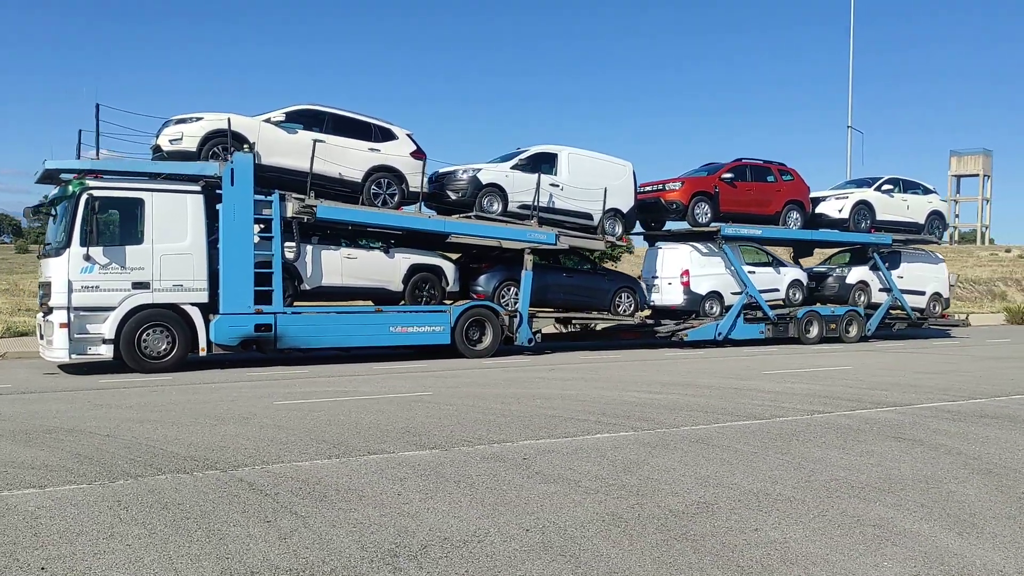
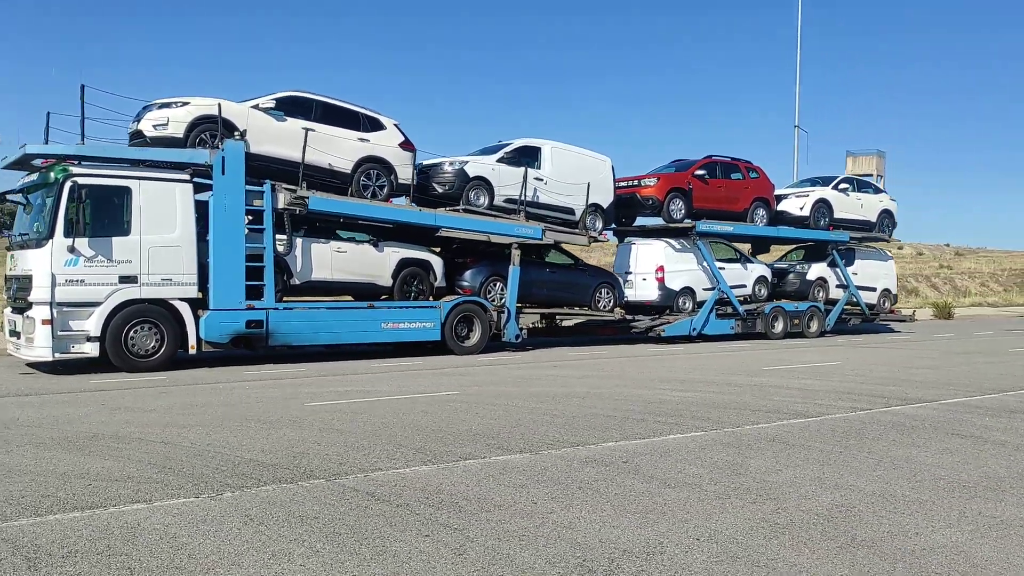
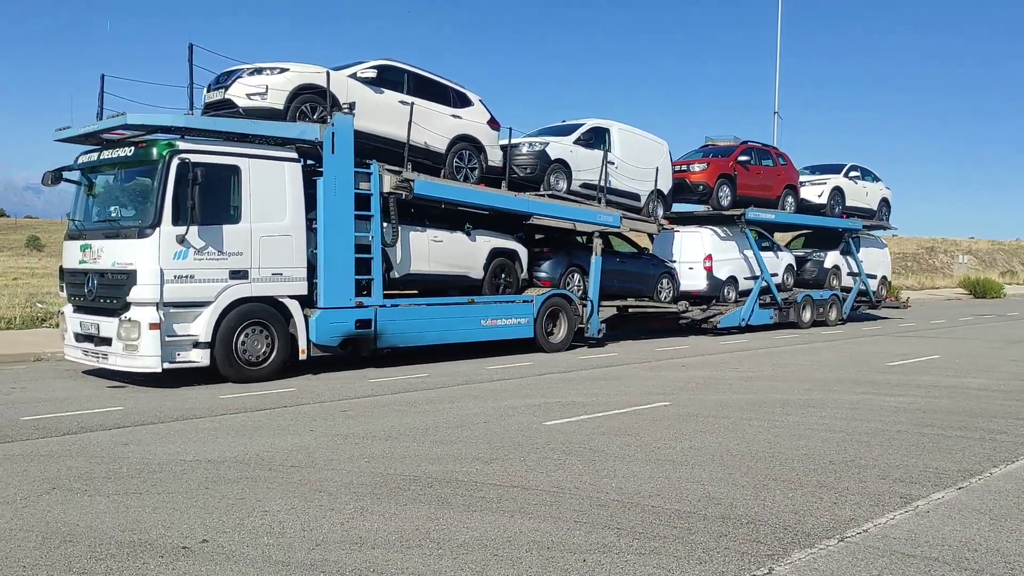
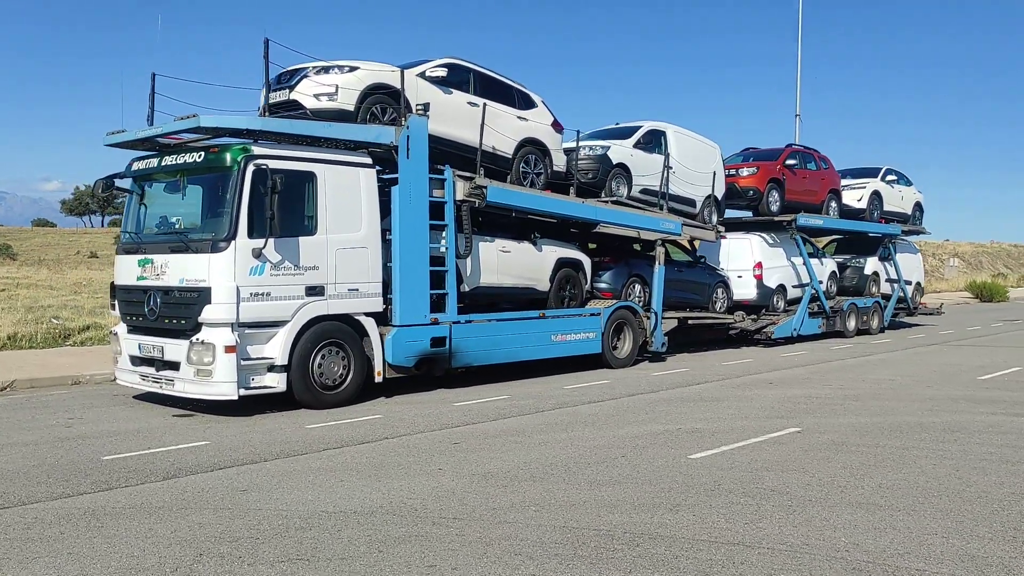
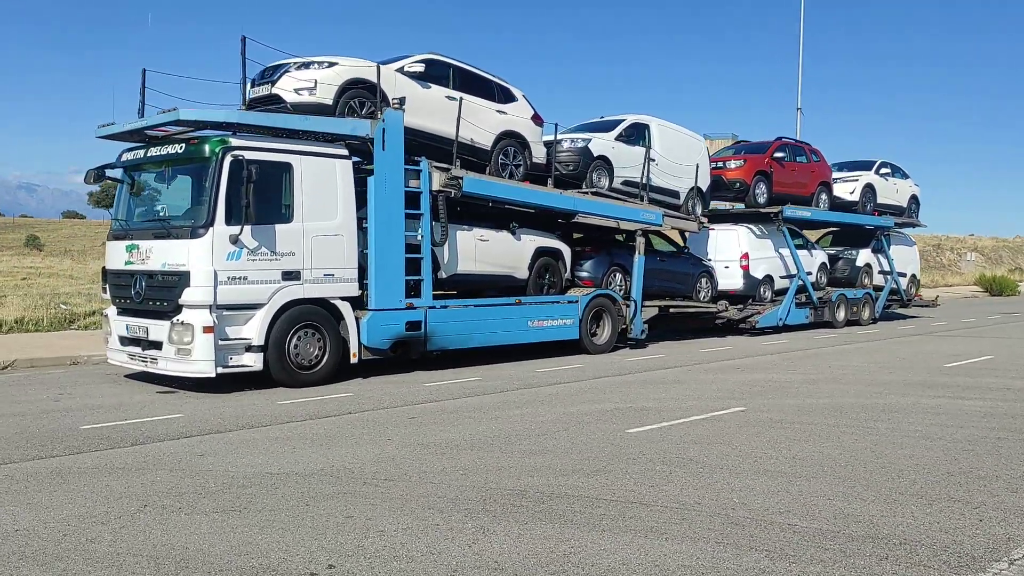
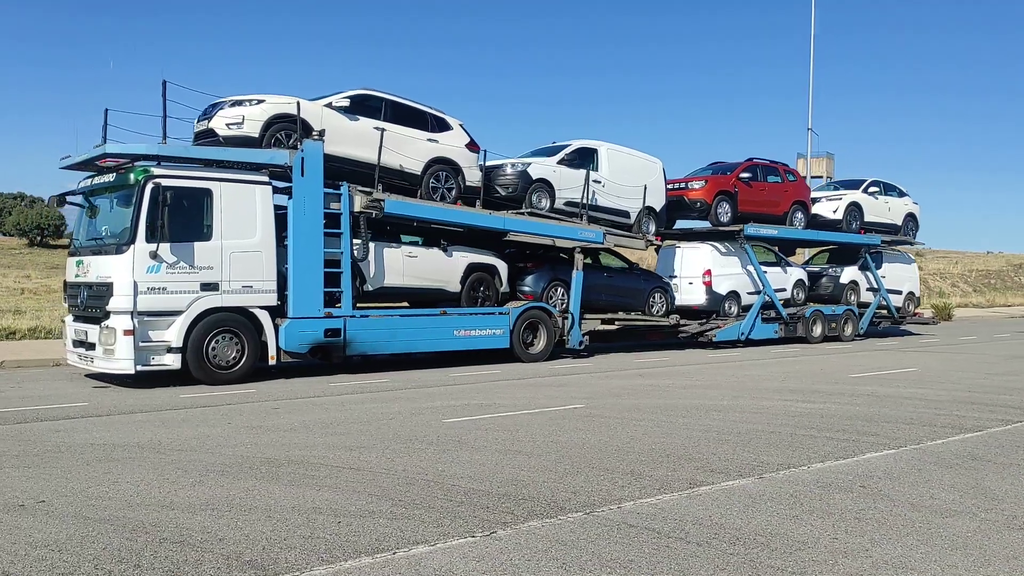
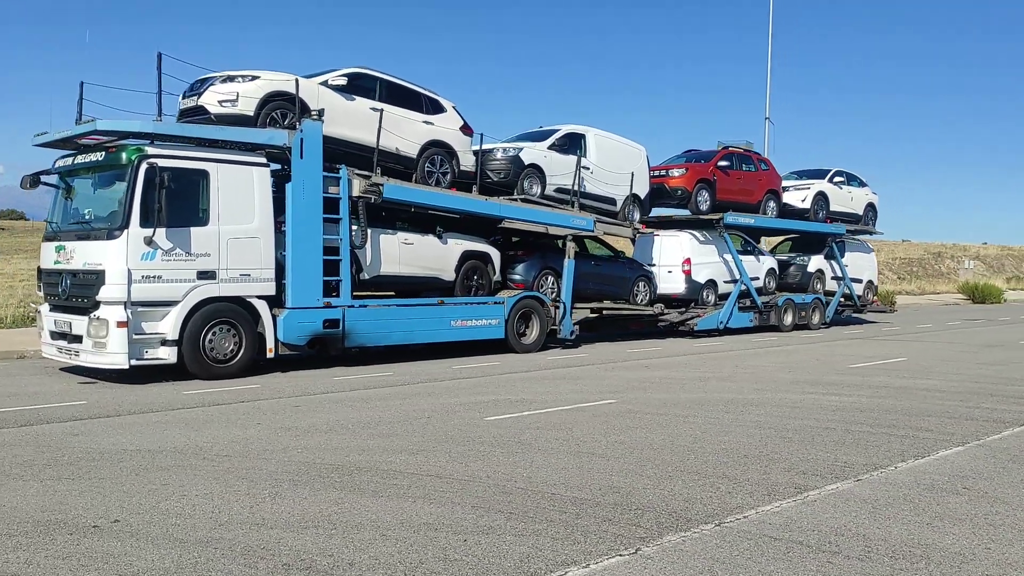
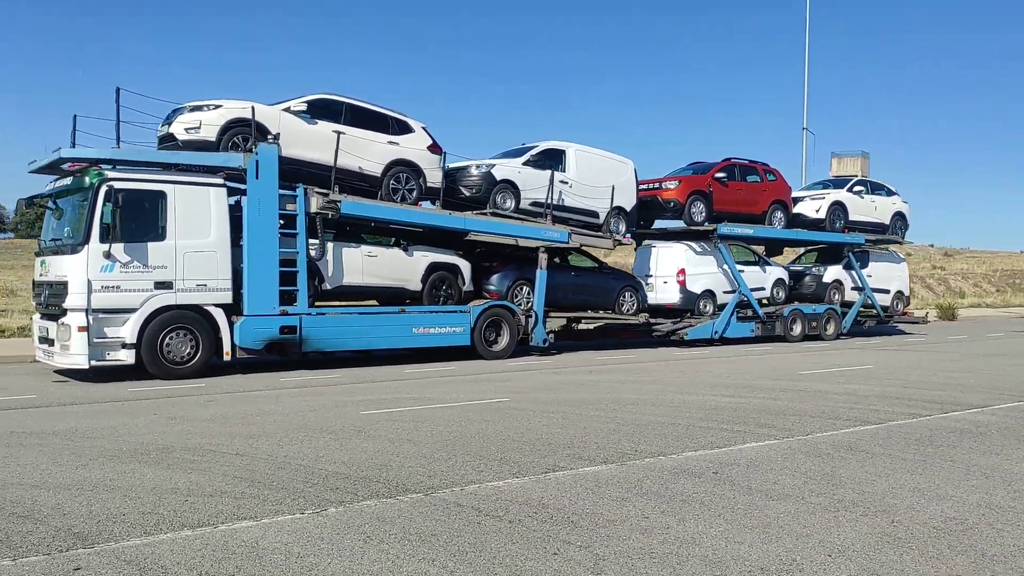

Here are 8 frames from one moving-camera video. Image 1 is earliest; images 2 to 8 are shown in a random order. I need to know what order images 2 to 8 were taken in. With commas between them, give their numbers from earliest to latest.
2, 8, 6, 7, 3, 5, 4
